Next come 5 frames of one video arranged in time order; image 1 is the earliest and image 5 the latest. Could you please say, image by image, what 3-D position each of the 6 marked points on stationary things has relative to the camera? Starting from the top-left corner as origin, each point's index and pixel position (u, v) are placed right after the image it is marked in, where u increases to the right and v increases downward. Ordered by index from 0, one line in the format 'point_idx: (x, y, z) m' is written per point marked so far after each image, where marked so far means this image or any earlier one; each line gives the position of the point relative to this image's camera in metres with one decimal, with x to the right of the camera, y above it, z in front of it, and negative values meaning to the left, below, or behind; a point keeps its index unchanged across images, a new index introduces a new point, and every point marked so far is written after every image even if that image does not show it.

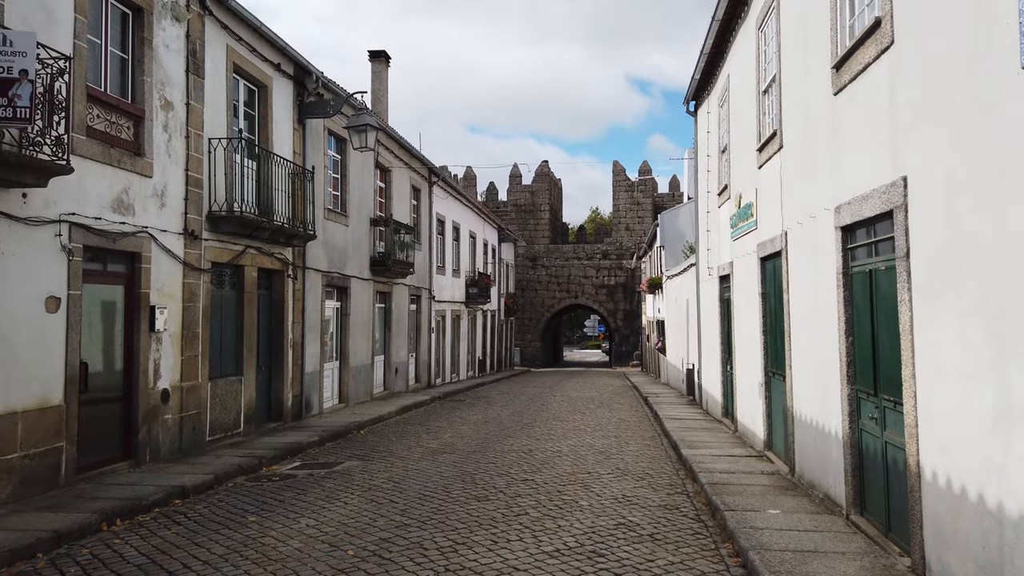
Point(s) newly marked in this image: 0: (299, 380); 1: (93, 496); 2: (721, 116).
0: (-3.3, -1.5, +12.2) m
1: (-3.6, -1.8, +6.7) m
2: (+3.2, +2.7, +12.0) m
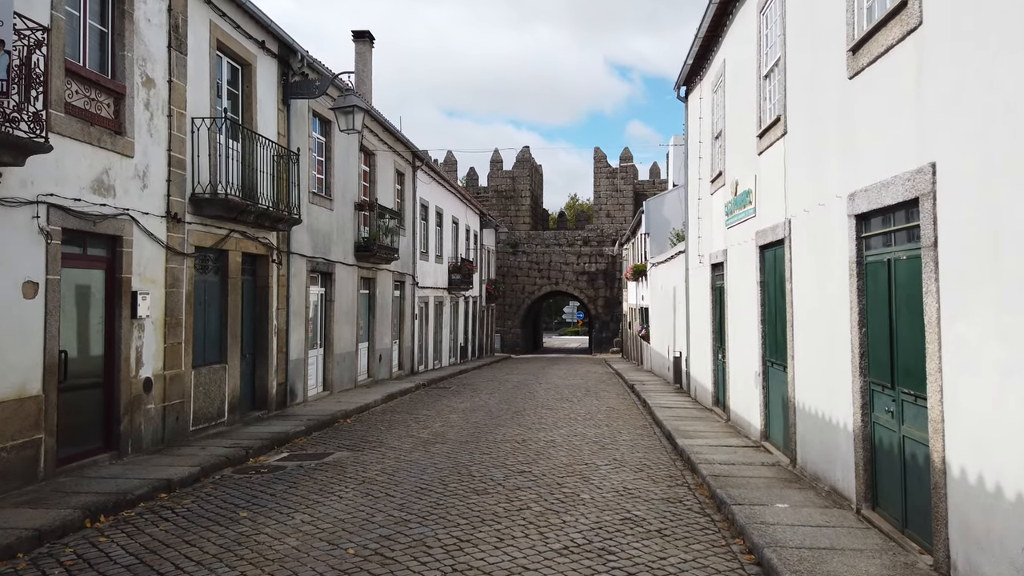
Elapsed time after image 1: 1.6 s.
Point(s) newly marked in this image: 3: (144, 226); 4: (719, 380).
0: (-3.5, -1.2, +11.9) m
1: (-3.6, -1.7, +6.4) m
2: (+3.1, +2.8, +11.8) m
3: (-3.9, +0.7, +8.2) m
4: (+3.1, -1.4, +11.7) m
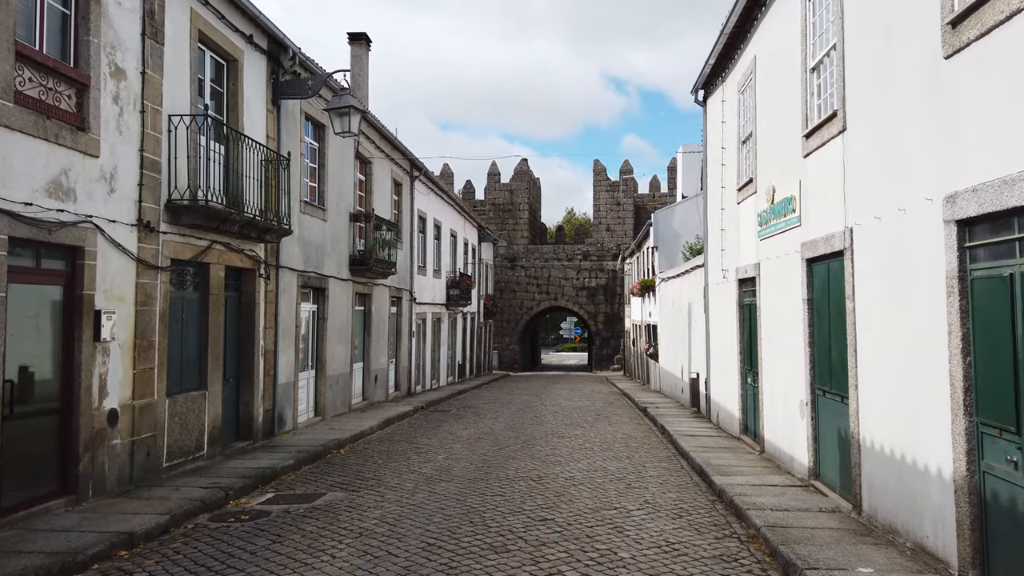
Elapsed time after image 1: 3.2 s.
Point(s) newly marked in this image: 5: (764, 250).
0: (-3.3, -1.5, +10.9) m
1: (-3.4, -1.8, +5.4) m
2: (+3.2, +2.6, +10.9) m
3: (-3.7, +0.5, +7.2) m
4: (+3.2, -1.6, +10.7) m
5: (+3.1, +0.5, +9.5) m
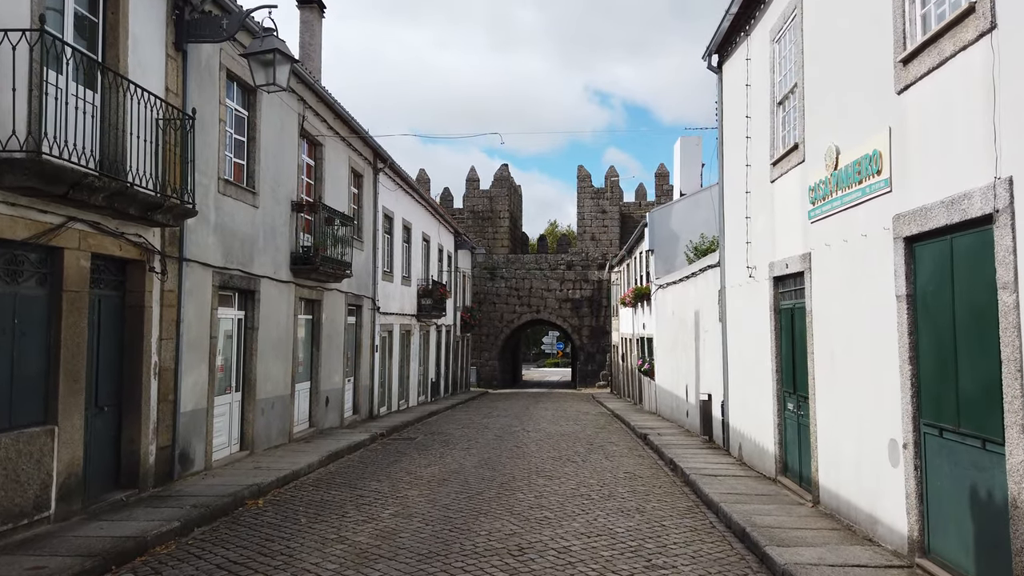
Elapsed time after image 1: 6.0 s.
0: (-3.6, -1.5, +8.3) m
1: (-3.6, -1.7, +2.8) m
2: (+2.9, +2.6, +8.6) m
3: (-3.9, +0.6, +4.7) m
4: (+2.9, -1.6, +8.3) m
5: (+2.8, +0.5, +7.1) m
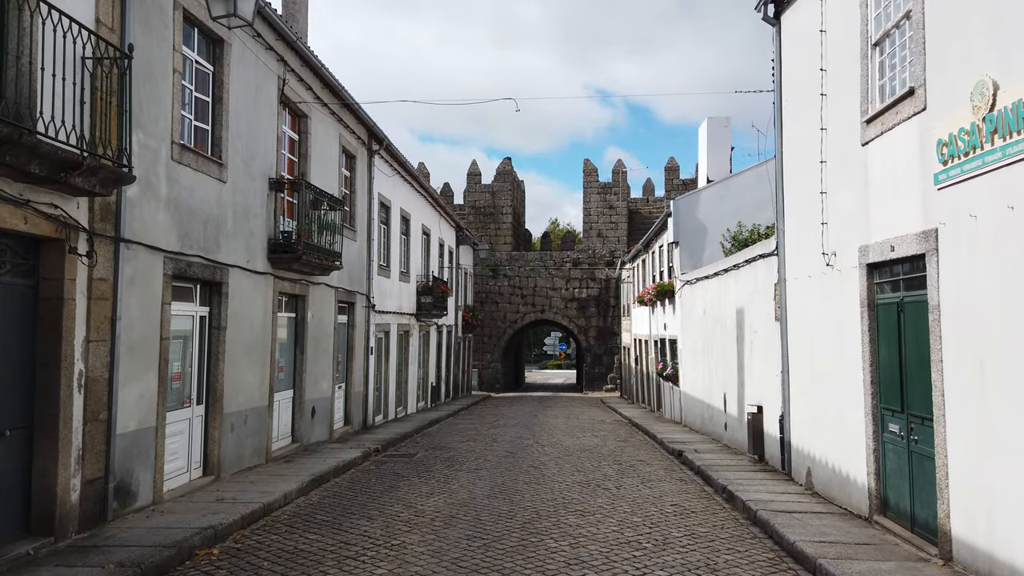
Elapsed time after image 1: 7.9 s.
0: (-3.4, -1.4, +6.5) m
1: (-3.3, -1.6, +1.0) m
2: (+3.2, +2.7, +6.8) m
3: (-3.7, +0.7, +2.9) m
4: (+3.2, -1.5, +6.5) m
5: (+3.0, +0.6, +5.4) m
